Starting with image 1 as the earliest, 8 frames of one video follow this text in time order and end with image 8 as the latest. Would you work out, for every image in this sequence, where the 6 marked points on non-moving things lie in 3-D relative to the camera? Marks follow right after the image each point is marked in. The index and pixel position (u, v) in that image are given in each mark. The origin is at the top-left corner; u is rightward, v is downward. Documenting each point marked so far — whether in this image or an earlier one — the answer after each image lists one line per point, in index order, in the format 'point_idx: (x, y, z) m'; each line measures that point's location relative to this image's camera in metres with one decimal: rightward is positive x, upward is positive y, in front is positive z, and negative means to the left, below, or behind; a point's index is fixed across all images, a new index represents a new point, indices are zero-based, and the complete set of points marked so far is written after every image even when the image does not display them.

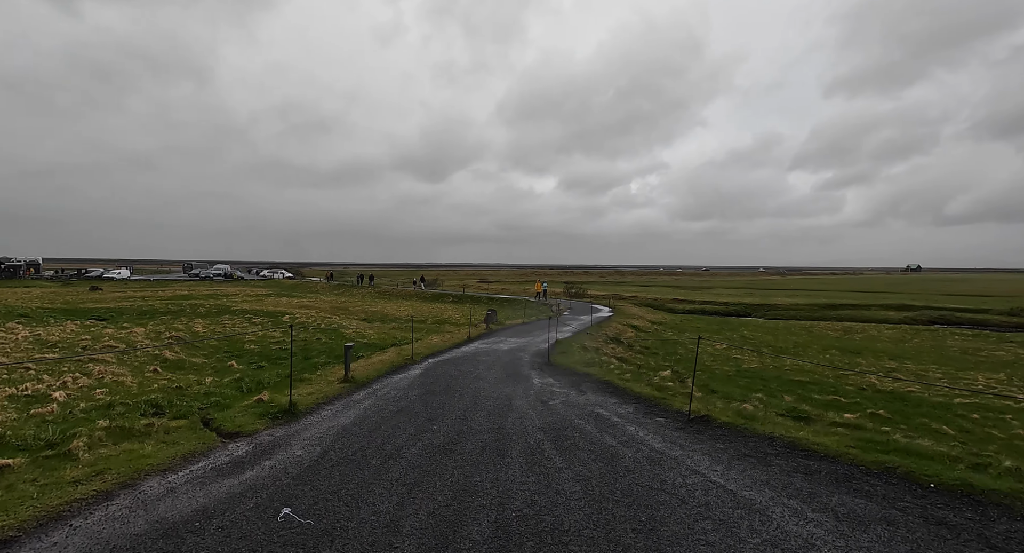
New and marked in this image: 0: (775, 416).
0: (+7.3, -4.0, +14.1) m
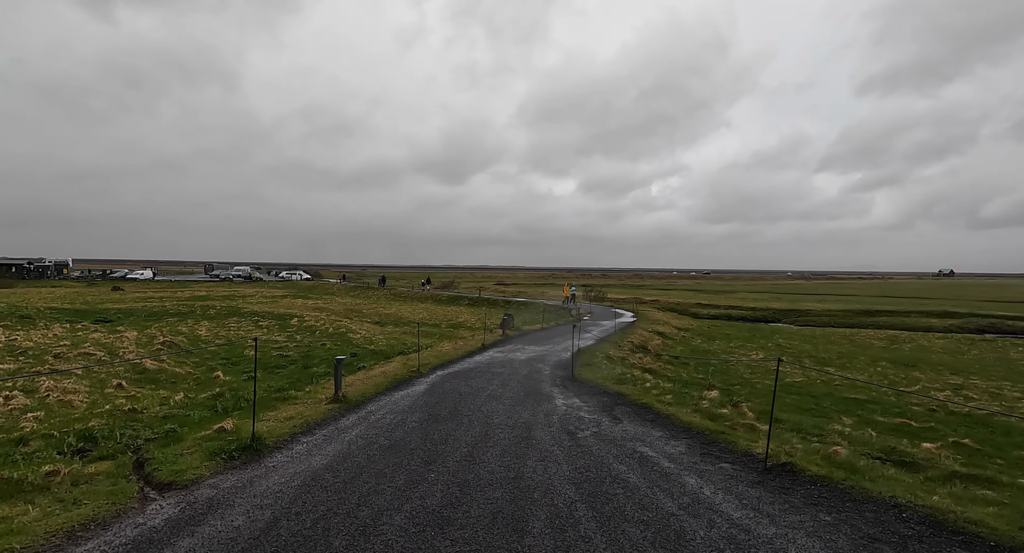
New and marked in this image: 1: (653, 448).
0: (+7.8, -4.1, +11.0) m
1: (+3.1, -3.8, +11.6) m
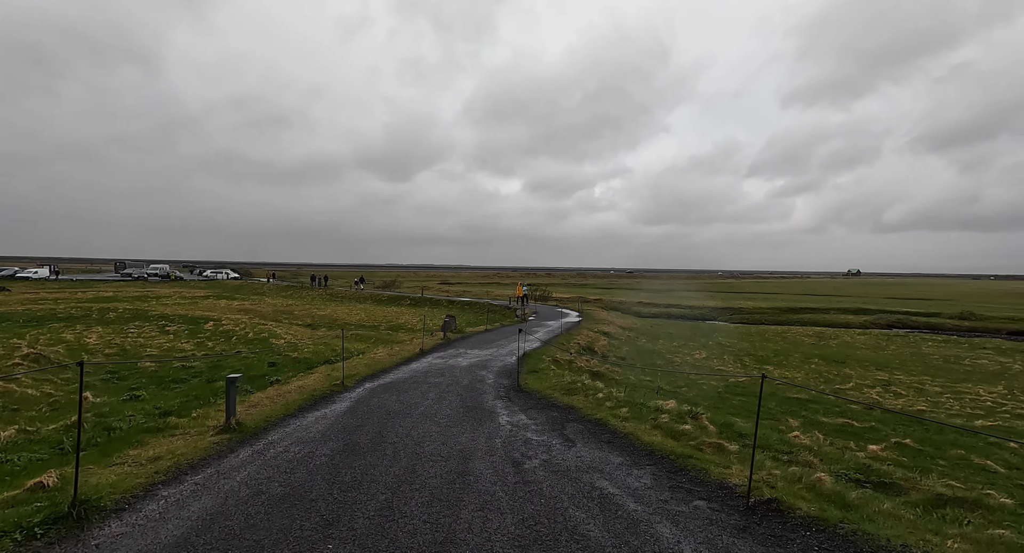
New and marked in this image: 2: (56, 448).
0: (+6.6, -4.1, +9.6) m
1: (+1.9, -3.8, +9.7) m
2: (-8.5, -3.3, +9.9) m
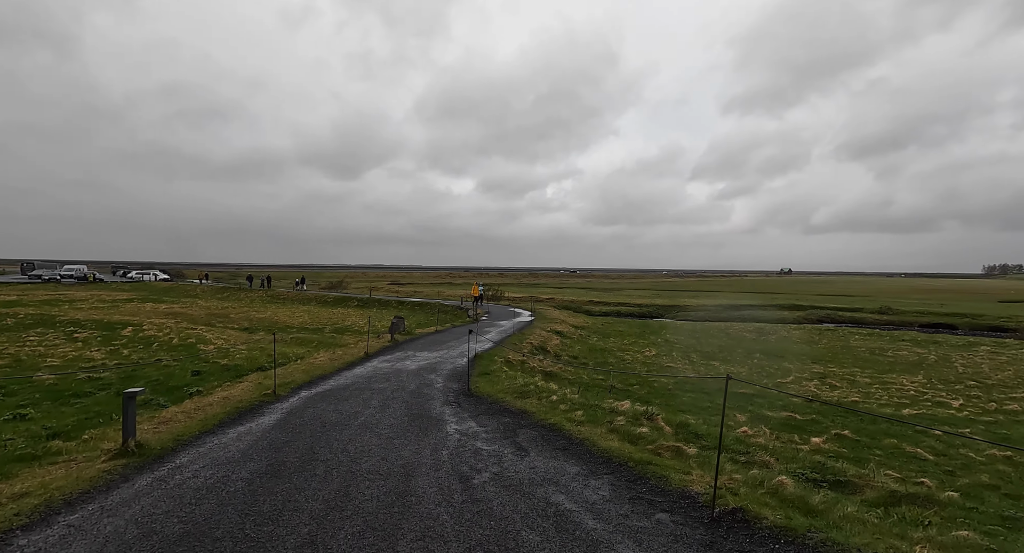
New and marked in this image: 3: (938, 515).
0: (+5.7, -4.0, +9.3) m
1: (+1.0, -3.7, +9.0) m
2: (-9.4, -3.3, +8.2) m
3: (+8.1, -4.5, +9.9) m
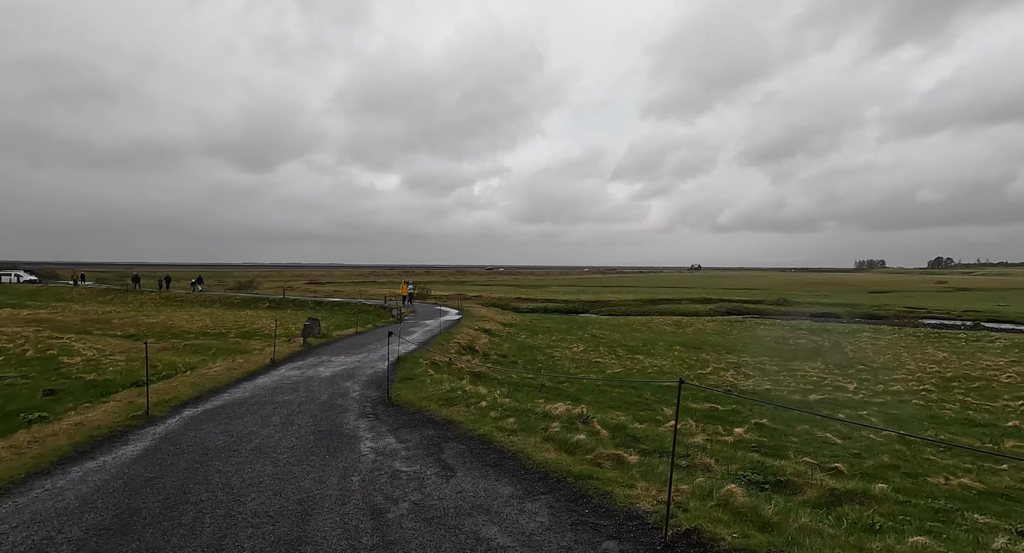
0: (+4.5, -3.8, +8.6) m
1: (-0.1, -3.6, +7.6) m
2: (-10.3, -3.3, +5.4) m
3: (+6.8, -4.3, +9.5) m
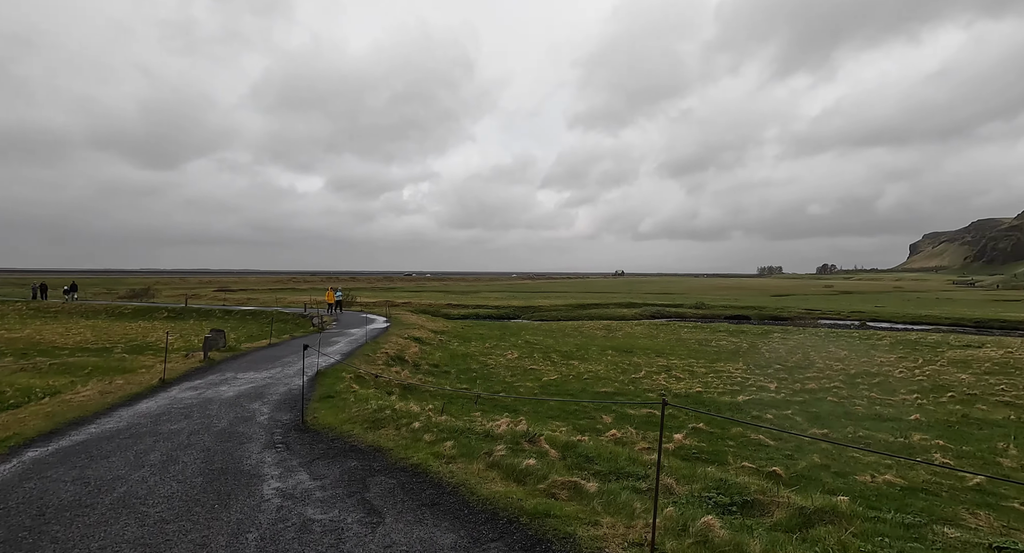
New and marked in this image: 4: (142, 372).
0: (+3.7, -3.8, +7.5) m
1: (-0.7, -3.6, +5.9) m
2: (-10.6, -3.3, +2.4) m
3: (+5.8, -4.3, +8.7) m
4: (-14.0, -3.7, +20.0) m
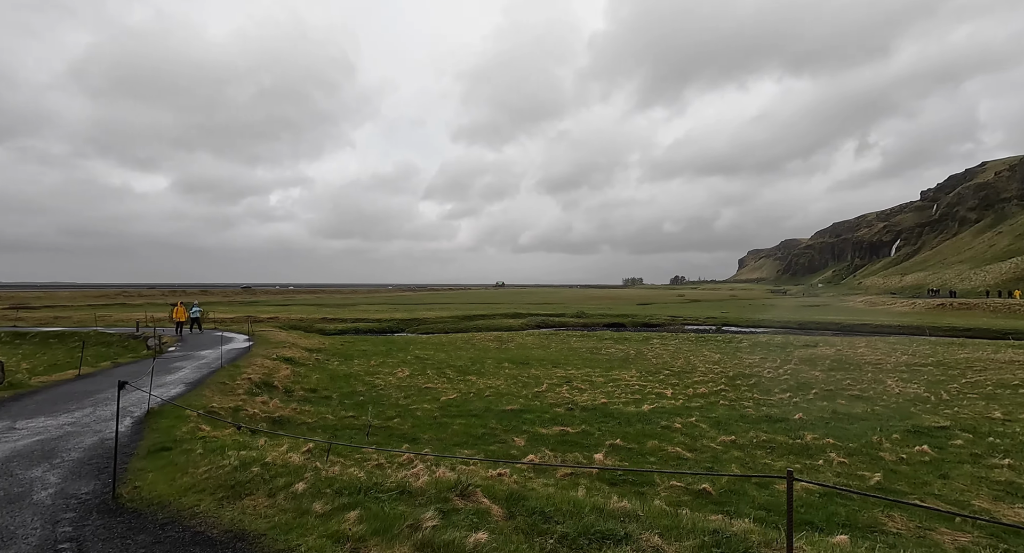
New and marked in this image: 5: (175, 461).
0: (+3.5, -3.6, +5.0) m
1: (-0.5, -3.4, +2.5) m
2: (-9.2, -3.0, -3.2) m
3: (+5.3, -4.2, +6.7) m
4: (-16.6, -3.8, +13.2) m
5: (-7.5, -4.0, +11.9) m
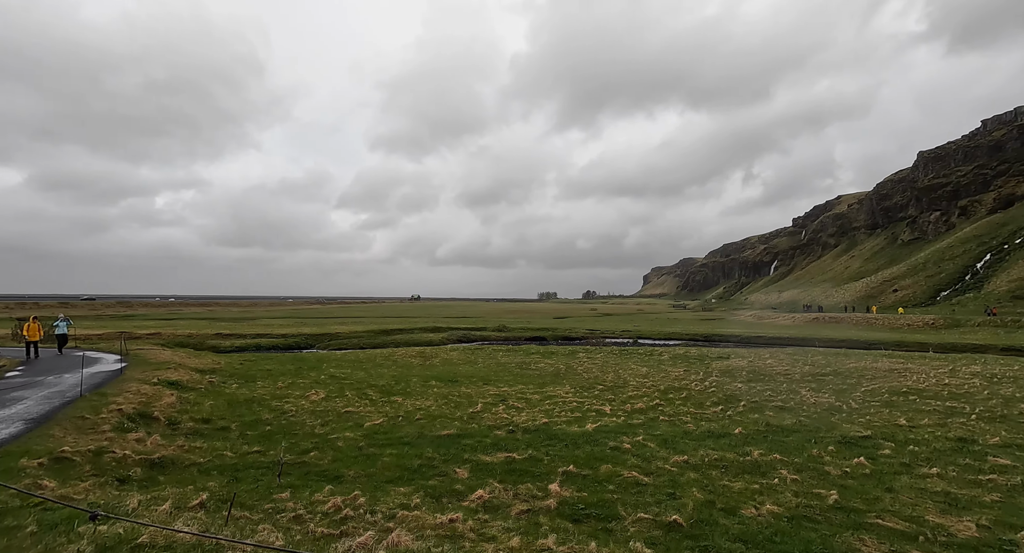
0: (+4.2, -3.5, +2.9) m
1: (+0.7, -3.2, -0.3) m
2: (-7.1, -2.5, -7.2) m
3: (+5.7, -4.1, +4.8) m
4: (-16.9, -3.6, +7.7) m
5: (-7.7, -3.9, +7.9) m
